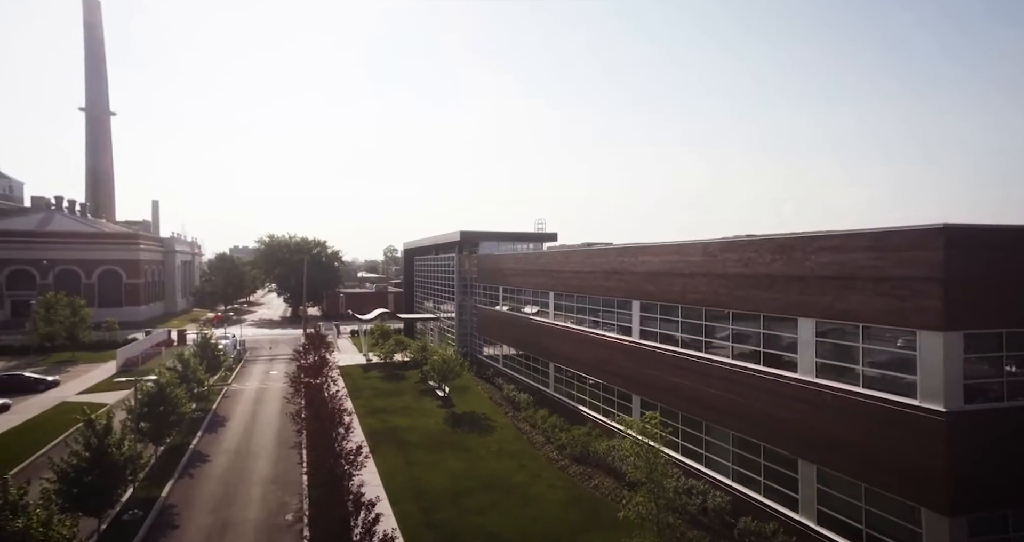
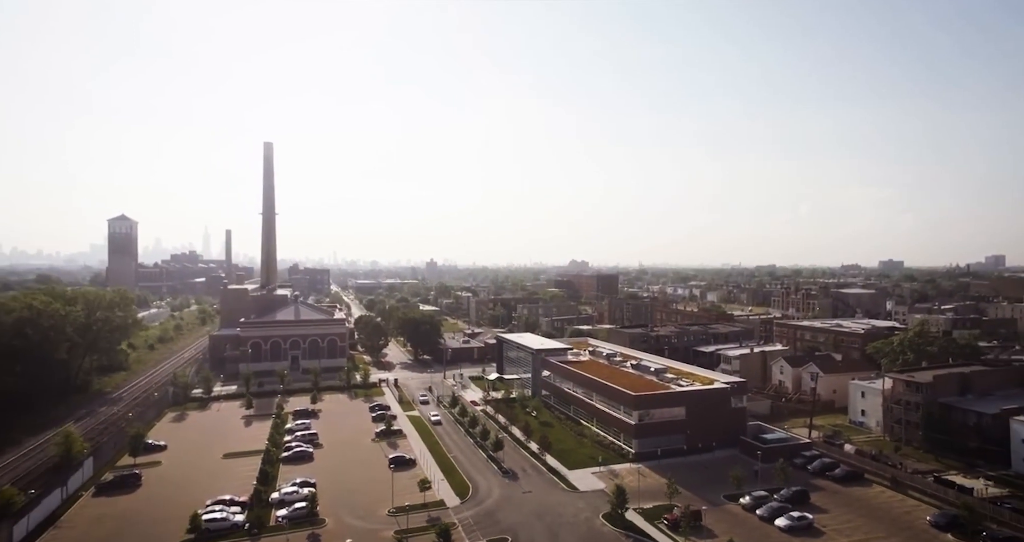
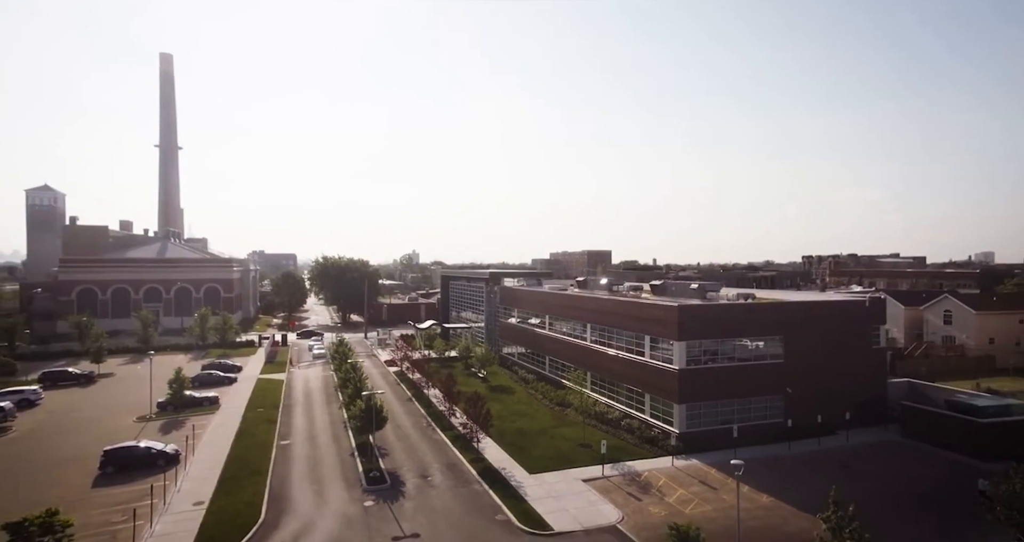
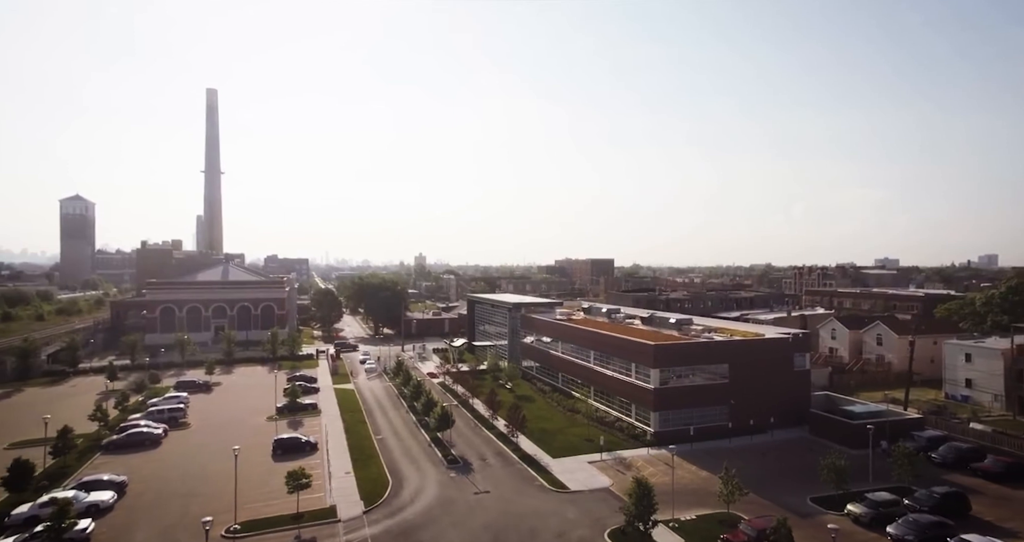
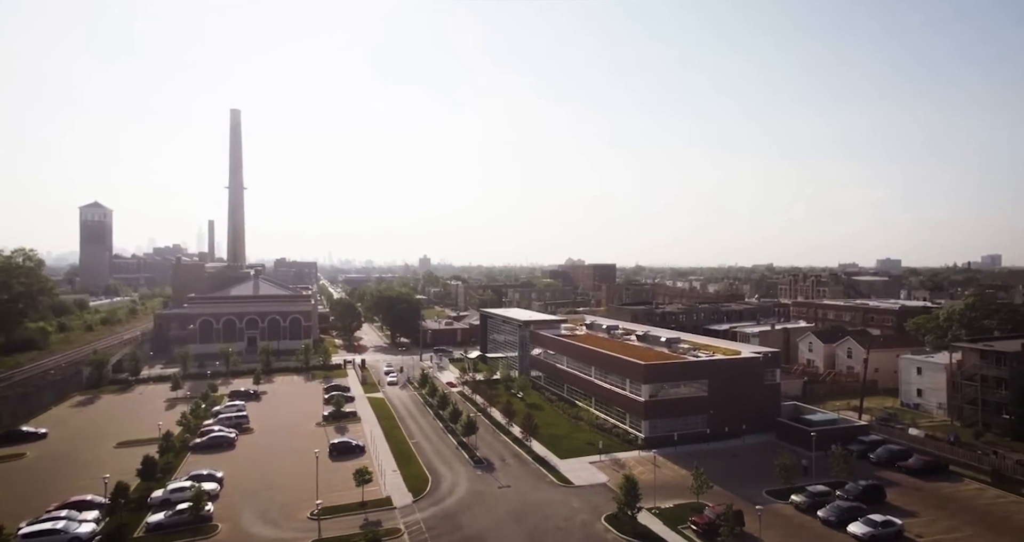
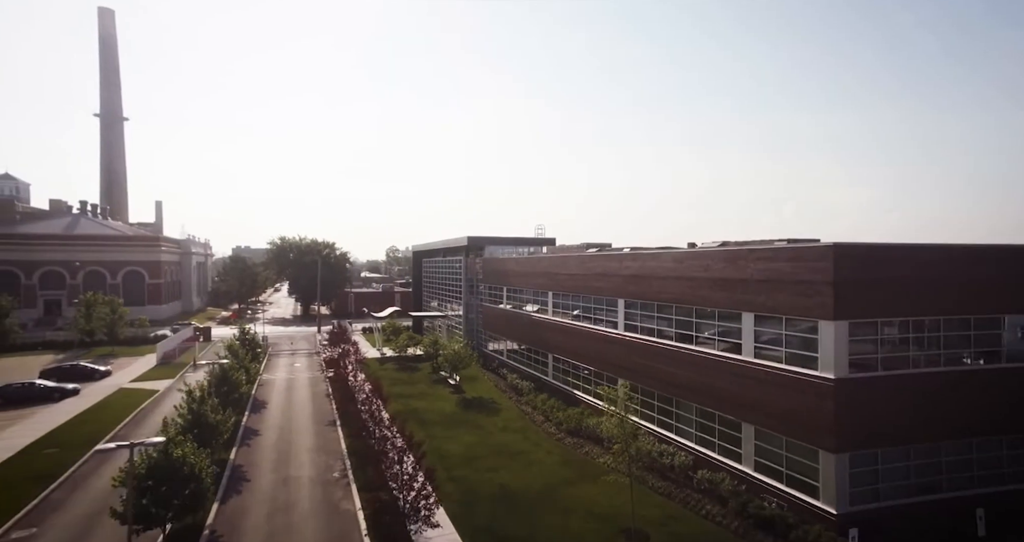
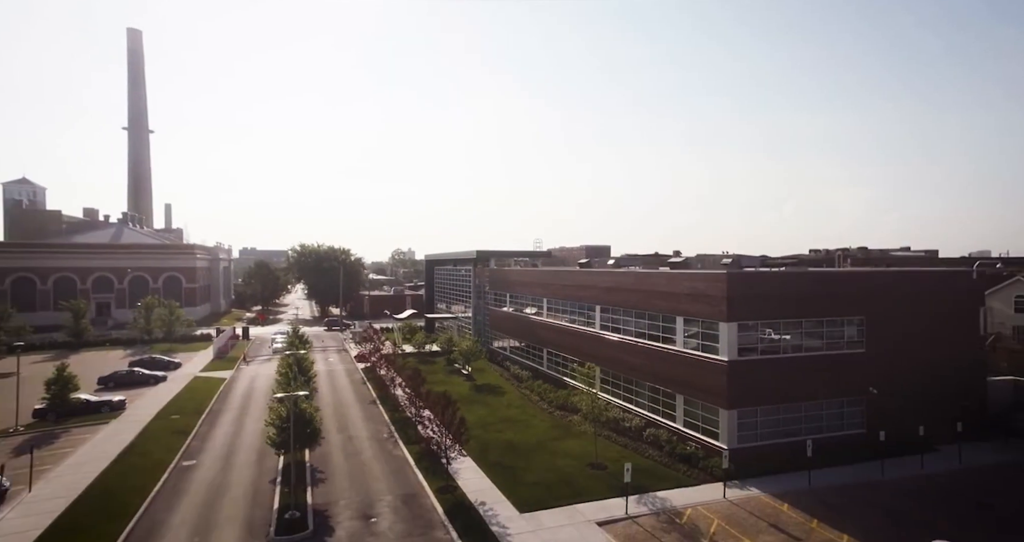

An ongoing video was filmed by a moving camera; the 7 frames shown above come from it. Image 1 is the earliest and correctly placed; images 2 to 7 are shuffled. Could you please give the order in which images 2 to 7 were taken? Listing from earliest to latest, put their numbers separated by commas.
6, 7, 3, 4, 5, 2
